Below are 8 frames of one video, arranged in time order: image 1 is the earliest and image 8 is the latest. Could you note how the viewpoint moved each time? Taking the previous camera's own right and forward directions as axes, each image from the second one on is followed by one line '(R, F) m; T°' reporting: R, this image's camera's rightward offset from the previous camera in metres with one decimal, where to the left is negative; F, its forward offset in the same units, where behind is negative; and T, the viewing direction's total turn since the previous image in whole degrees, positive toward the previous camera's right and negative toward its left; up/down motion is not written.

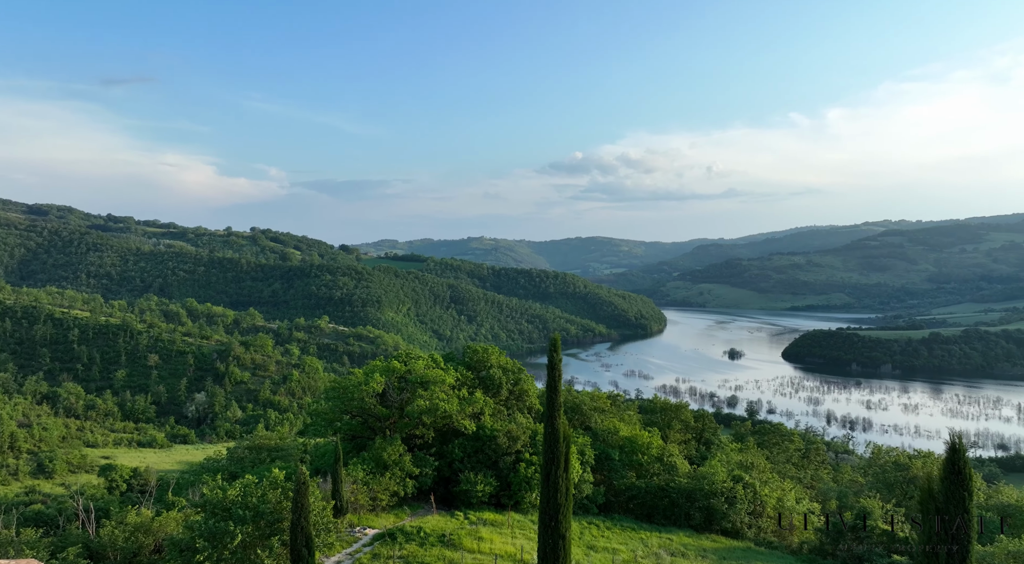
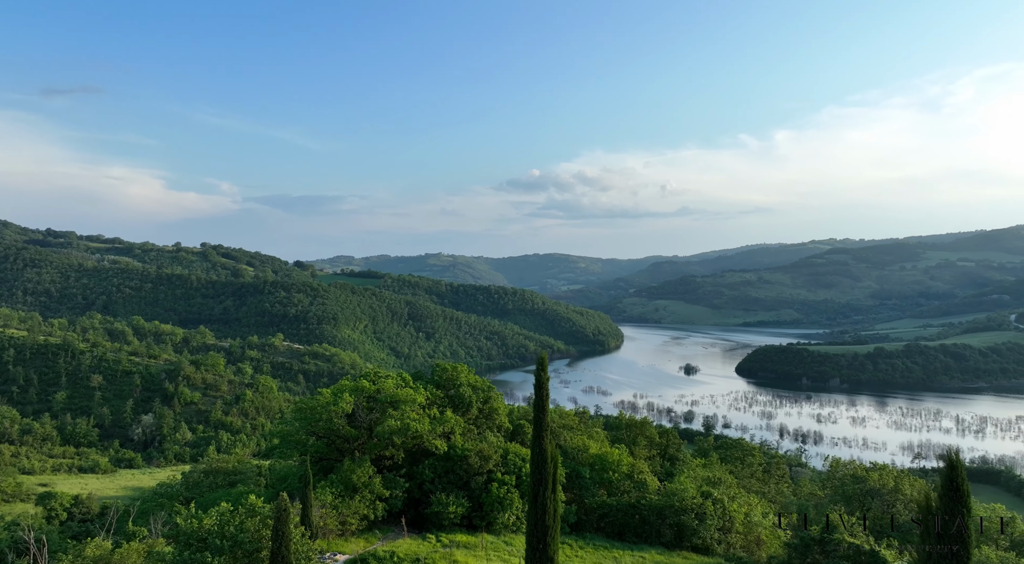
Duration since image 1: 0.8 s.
(-3.6, -0.4) m; +5°
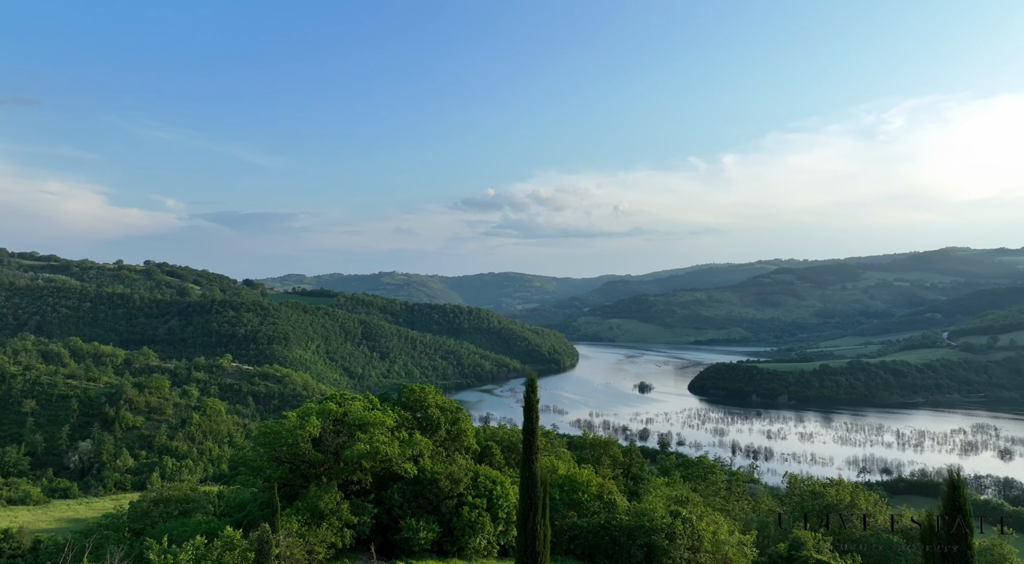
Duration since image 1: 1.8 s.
(-4.2, -0.1) m; +5°
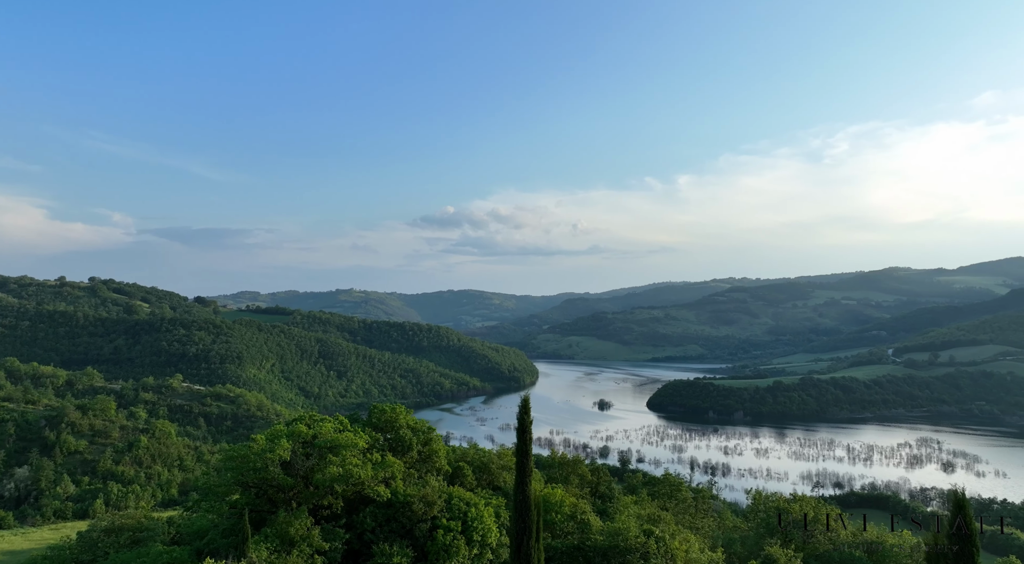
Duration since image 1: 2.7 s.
(-4.2, +0.1) m; +5°
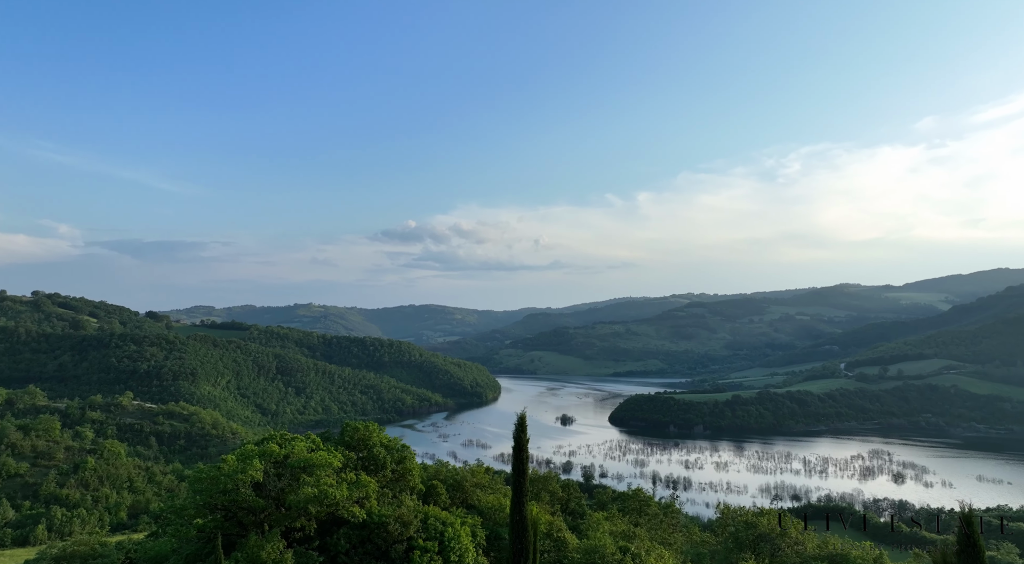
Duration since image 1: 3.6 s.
(-4.1, +0.4) m; +5°
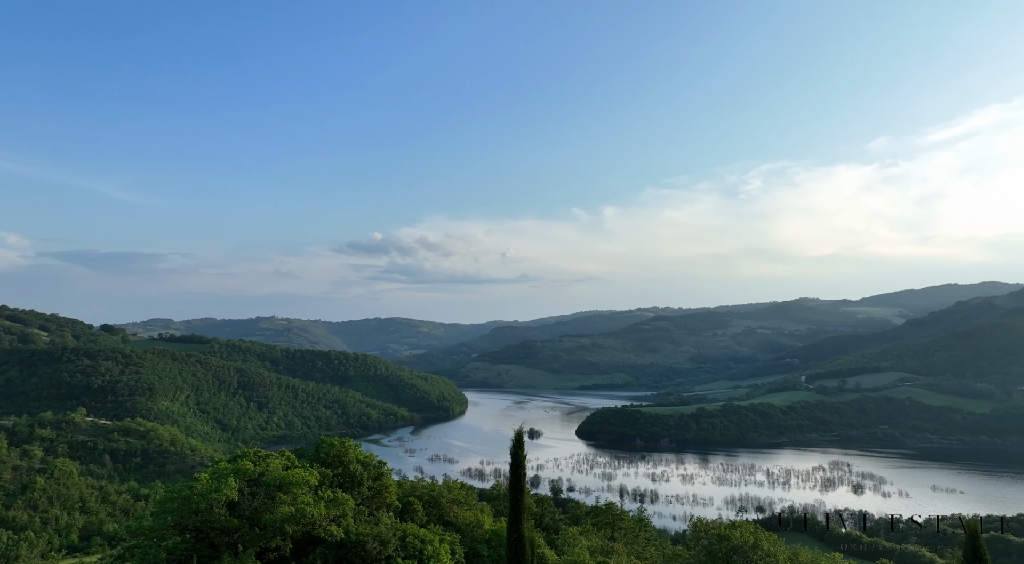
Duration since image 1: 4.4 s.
(-3.6, +0.5) m; +4°
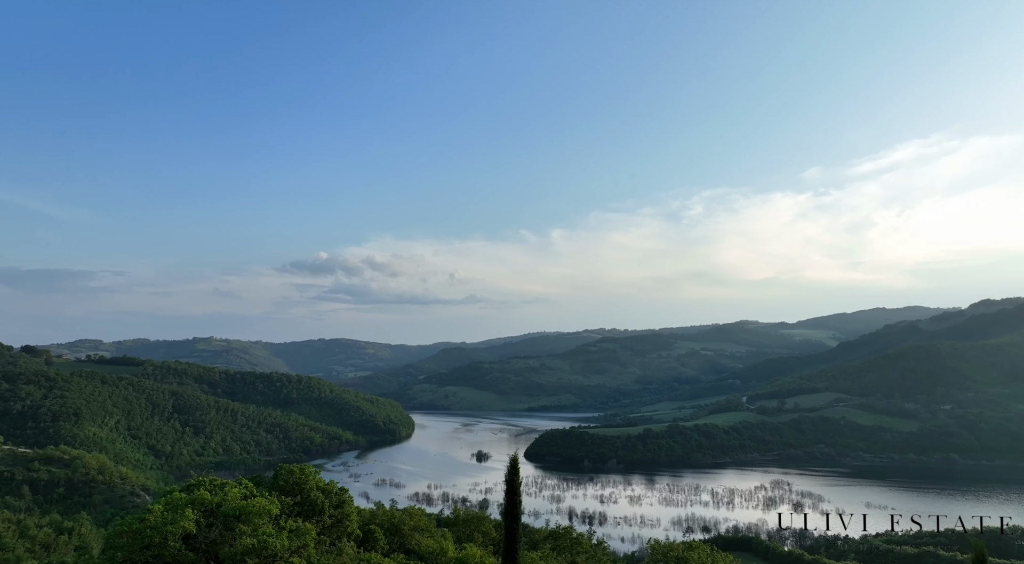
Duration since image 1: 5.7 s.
(-5.5, +1.4) m; +6°
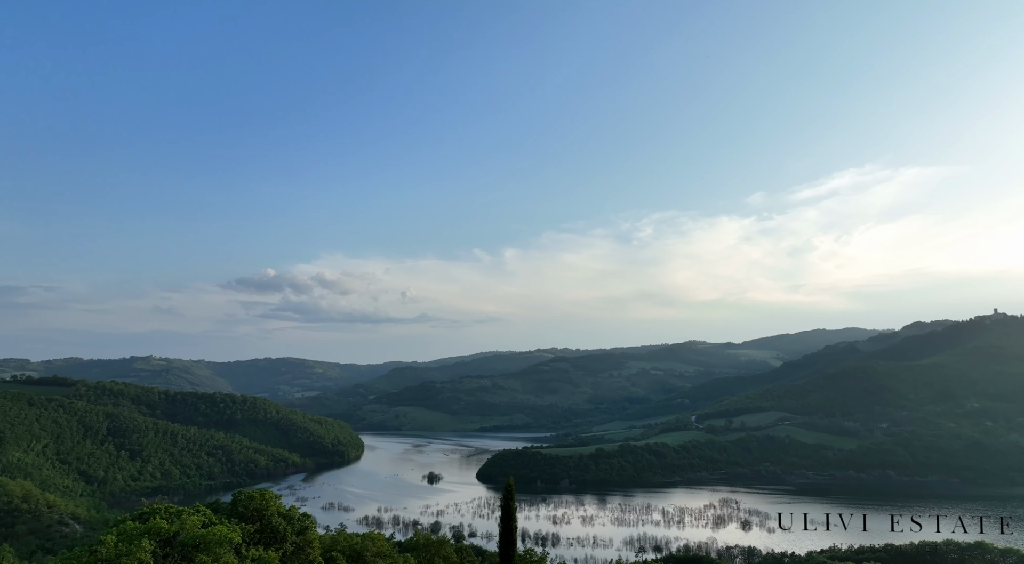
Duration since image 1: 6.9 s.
(-4.8, +1.6) m; +6°
